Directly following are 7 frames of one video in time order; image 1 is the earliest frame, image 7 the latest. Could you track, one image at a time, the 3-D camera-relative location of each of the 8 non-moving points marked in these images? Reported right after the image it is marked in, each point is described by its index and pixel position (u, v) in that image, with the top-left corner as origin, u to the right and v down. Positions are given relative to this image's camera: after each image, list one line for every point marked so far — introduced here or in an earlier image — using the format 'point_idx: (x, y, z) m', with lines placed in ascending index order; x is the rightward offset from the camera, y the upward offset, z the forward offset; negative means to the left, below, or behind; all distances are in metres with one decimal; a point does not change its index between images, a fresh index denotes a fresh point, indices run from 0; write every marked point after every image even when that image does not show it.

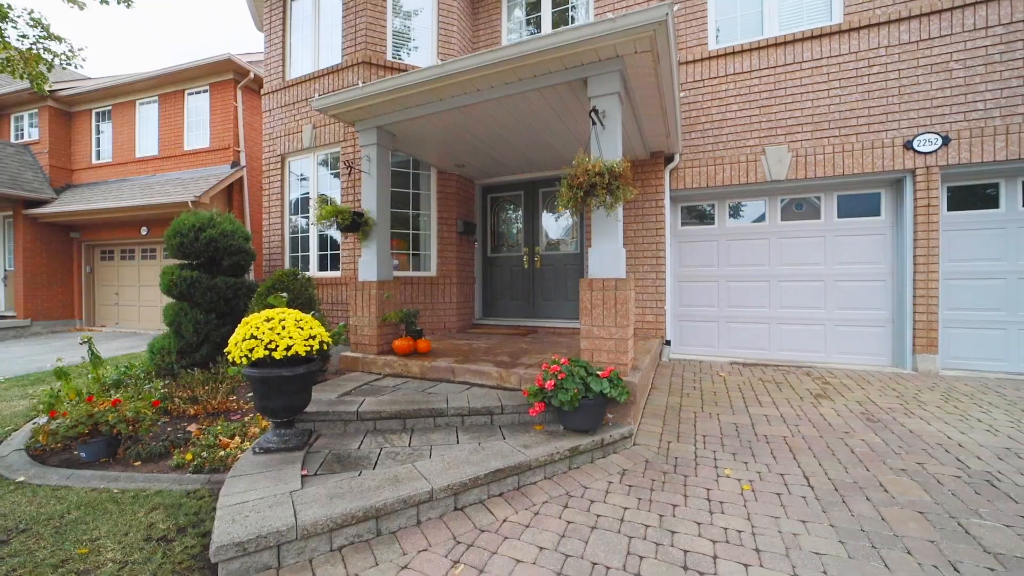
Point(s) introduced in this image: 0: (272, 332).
0: (-1.6, -0.3, +2.6) m
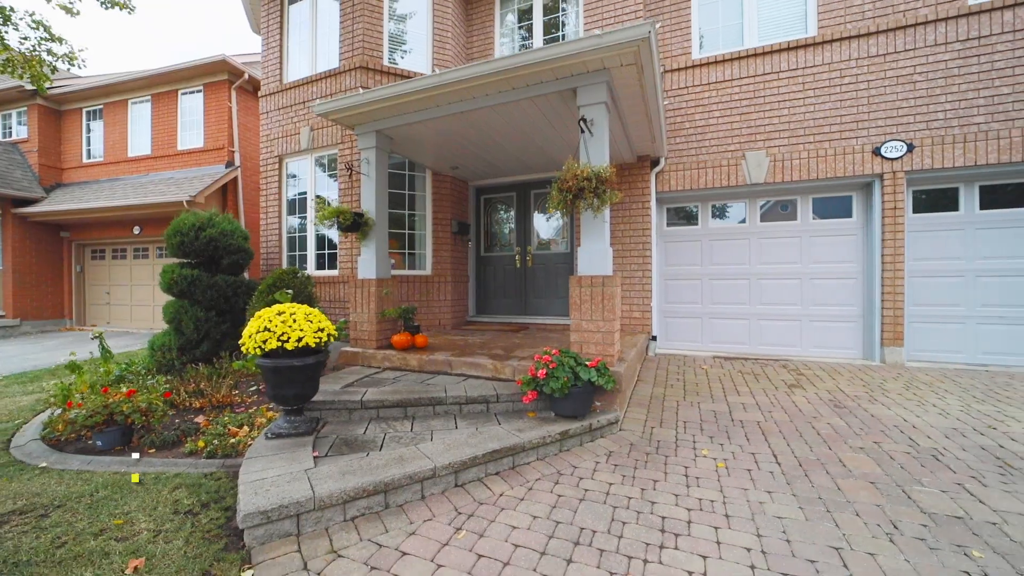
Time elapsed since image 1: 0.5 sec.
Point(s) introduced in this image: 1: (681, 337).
0: (-1.6, -0.3, +2.8) m
1: (+2.6, -0.8, +6.2) m
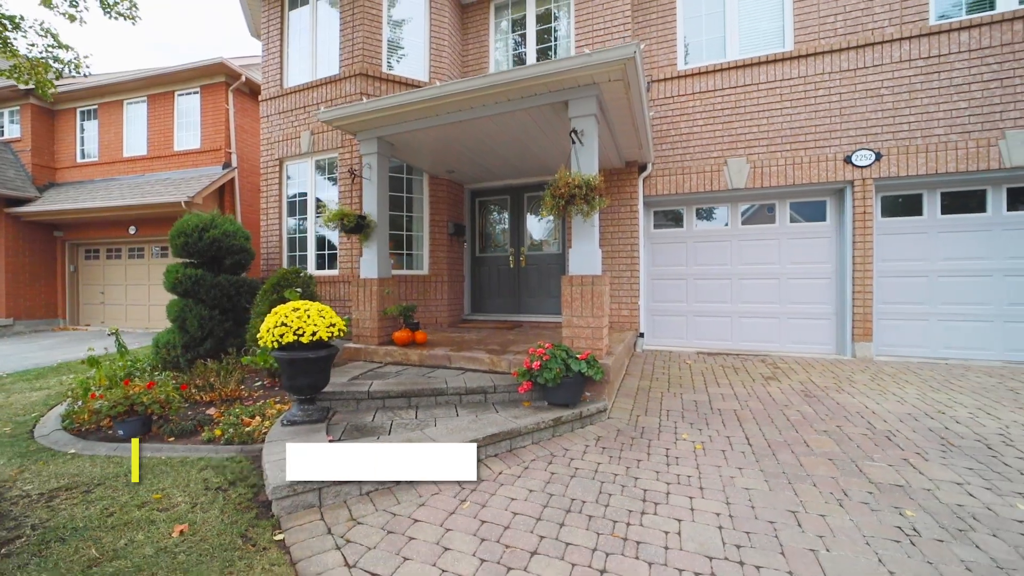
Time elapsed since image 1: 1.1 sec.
0: (-1.6, -0.2, +3.1) m
1: (+2.5, -0.8, +6.5) m
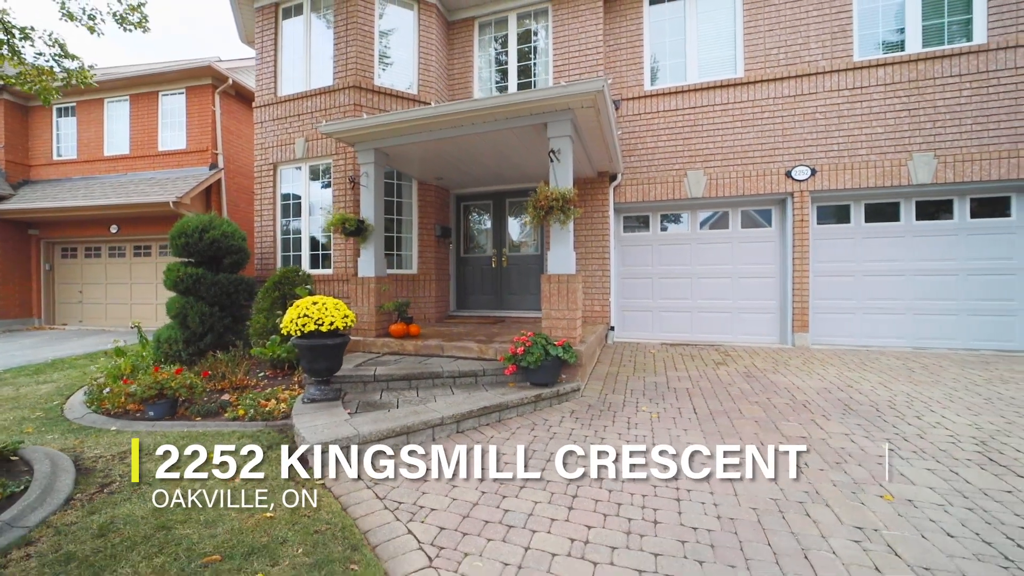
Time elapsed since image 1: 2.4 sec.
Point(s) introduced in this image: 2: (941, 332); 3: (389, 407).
0: (-1.7, -0.2, +3.6) m
1: (+2.2, -0.7, +7.2) m
2: (+6.4, -0.6, +6.0) m
3: (-1.1, -1.0, +3.5) m
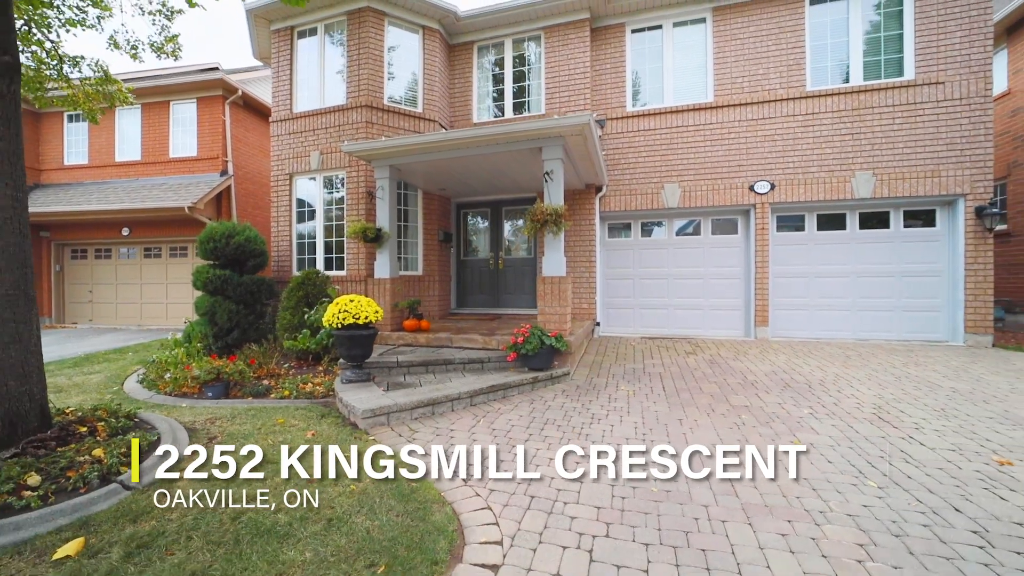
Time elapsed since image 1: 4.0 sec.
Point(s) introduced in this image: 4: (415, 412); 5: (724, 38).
0: (-1.7, -0.2, +4.3) m
1: (+2.1, -0.7, +8.1) m
2: (+6.4, -0.6, +7.0) m
3: (-1.0, -1.0, +4.3) m
4: (-0.9, -1.1, +3.7) m
5: (+3.9, +4.6, +7.4) m
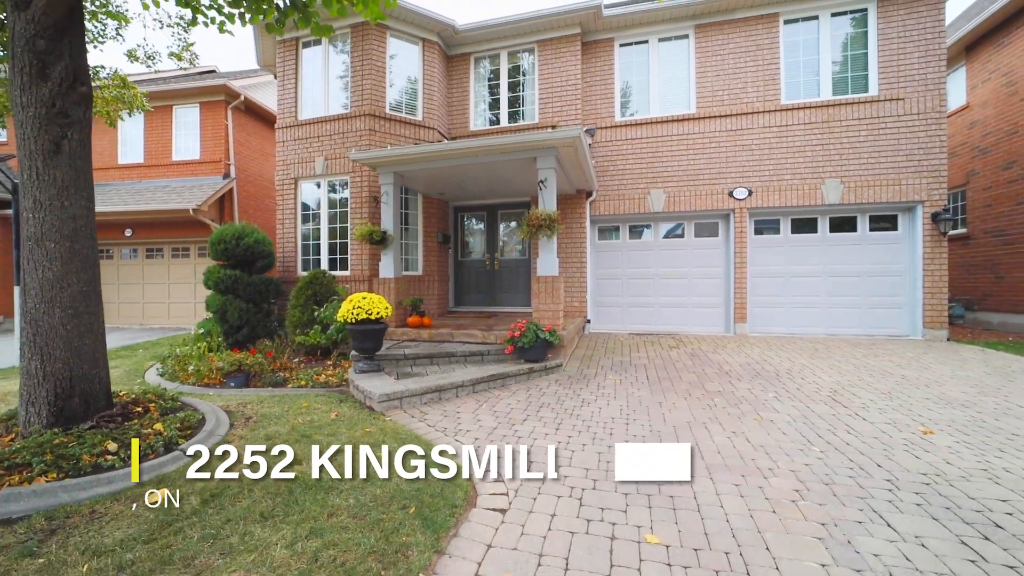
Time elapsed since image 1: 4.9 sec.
0: (-1.7, -0.2, +4.7) m
1: (+2.0, -0.7, +8.6) m
2: (+6.3, -0.6, +7.6) m
3: (-1.1, -1.0, +4.7) m
4: (-0.9, -1.1, +4.2) m
5: (+3.8, +4.6, +8.0) m
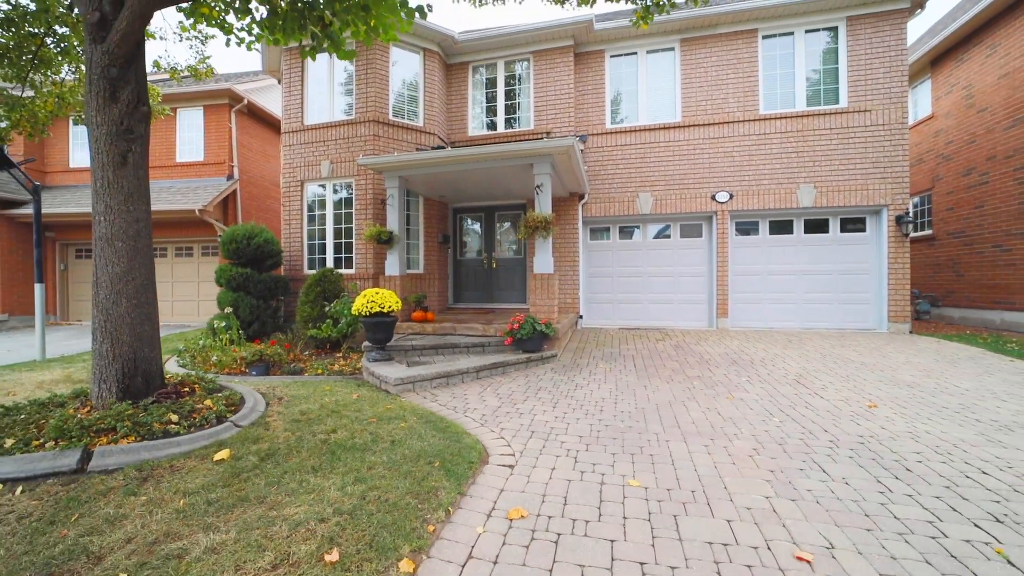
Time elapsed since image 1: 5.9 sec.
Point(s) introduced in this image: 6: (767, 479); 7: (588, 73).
0: (-1.7, -0.1, +5.1) m
1: (+2.0, -0.6, +9.1) m
2: (+6.3, -0.6, +8.2) m
3: (-1.1, -1.0, +5.1) m
4: (-0.9, -1.1, +4.6) m
5: (+3.8, +4.7, +8.5) m
6: (+1.6, -1.2, +2.5) m
7: (+1.7, +4.8, +8.9) m
